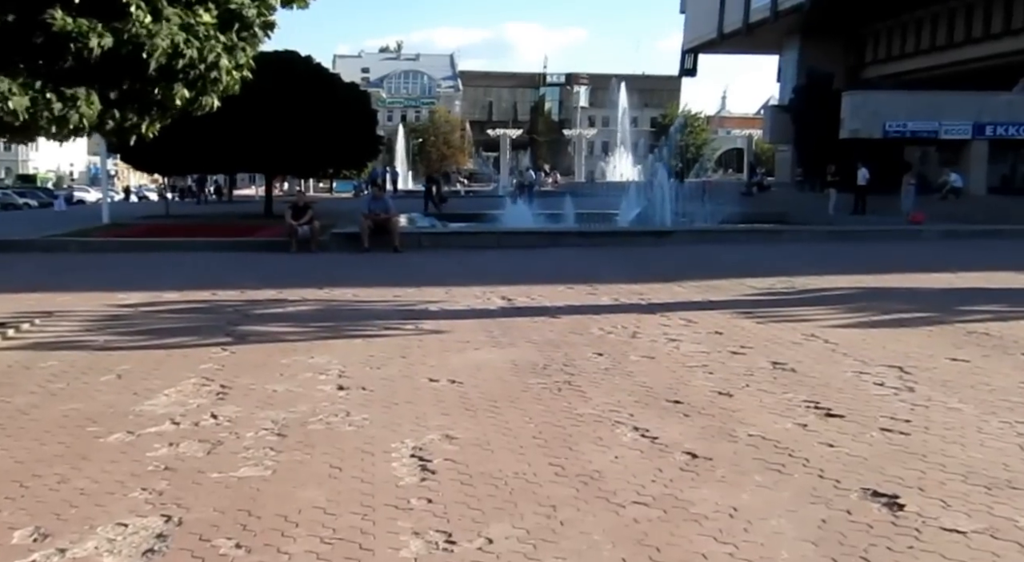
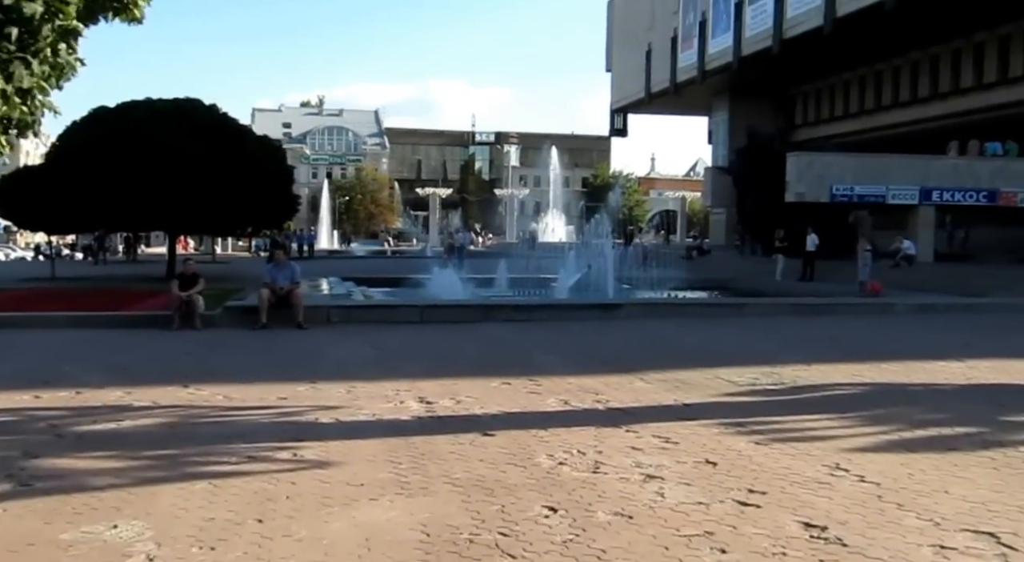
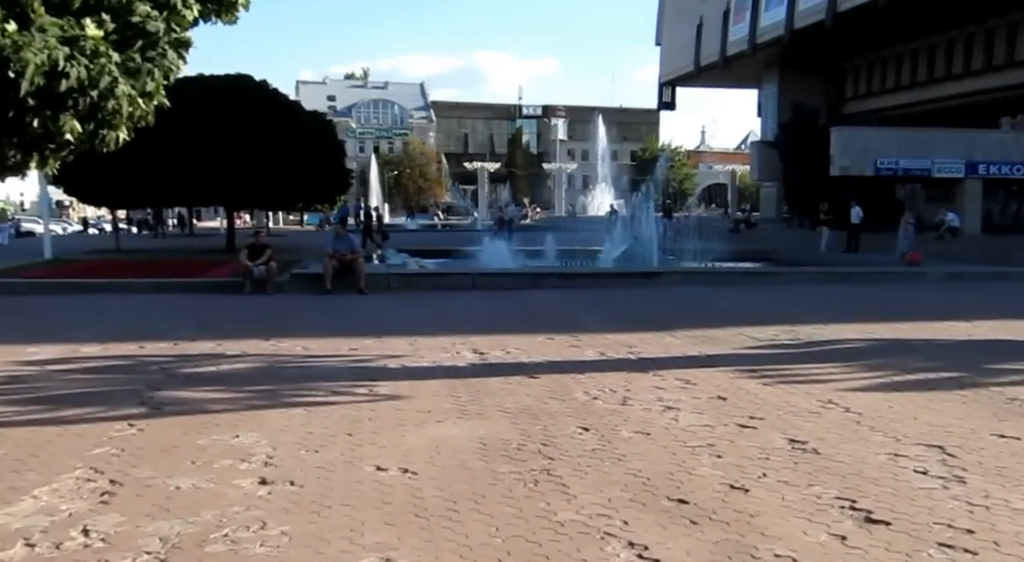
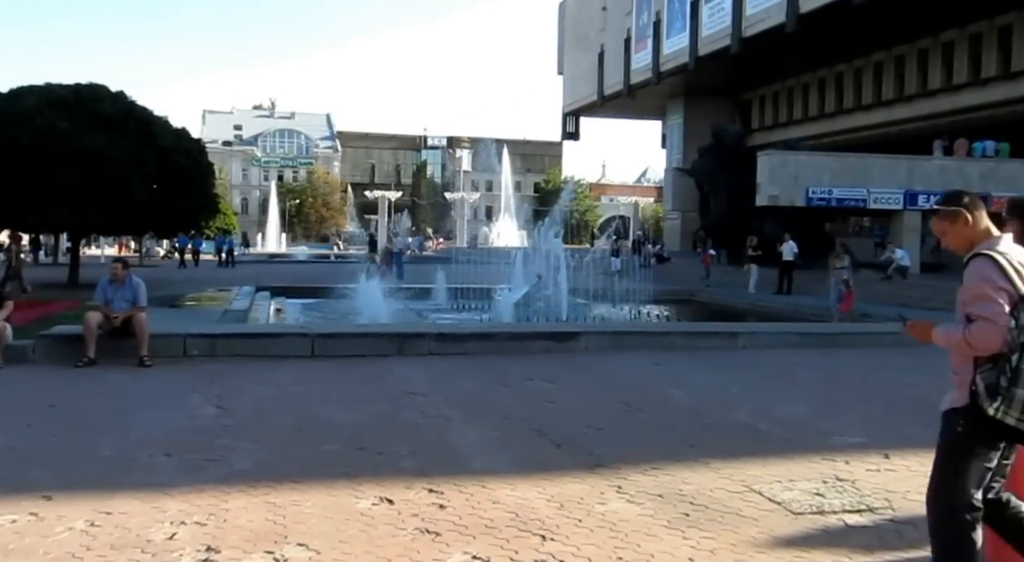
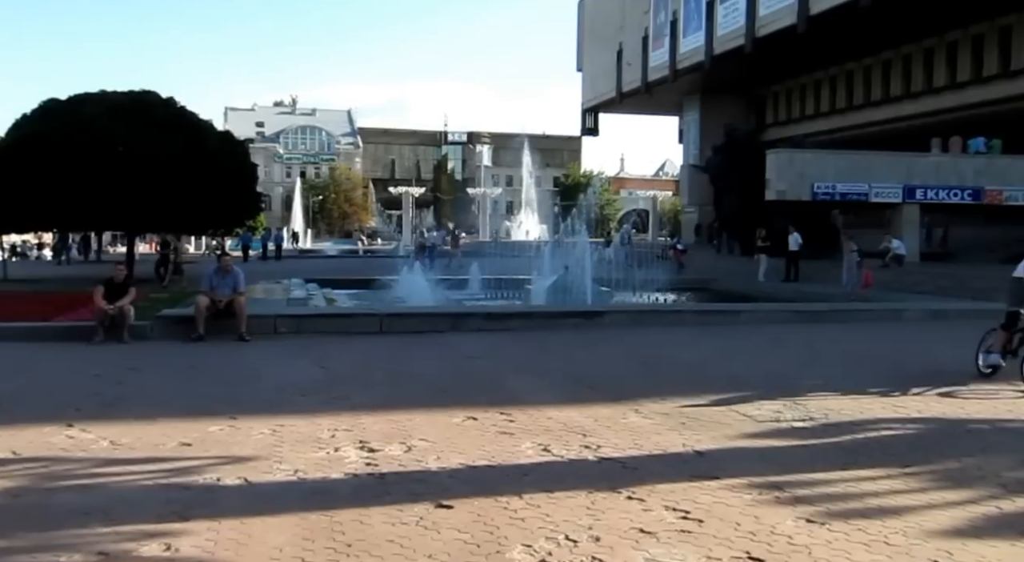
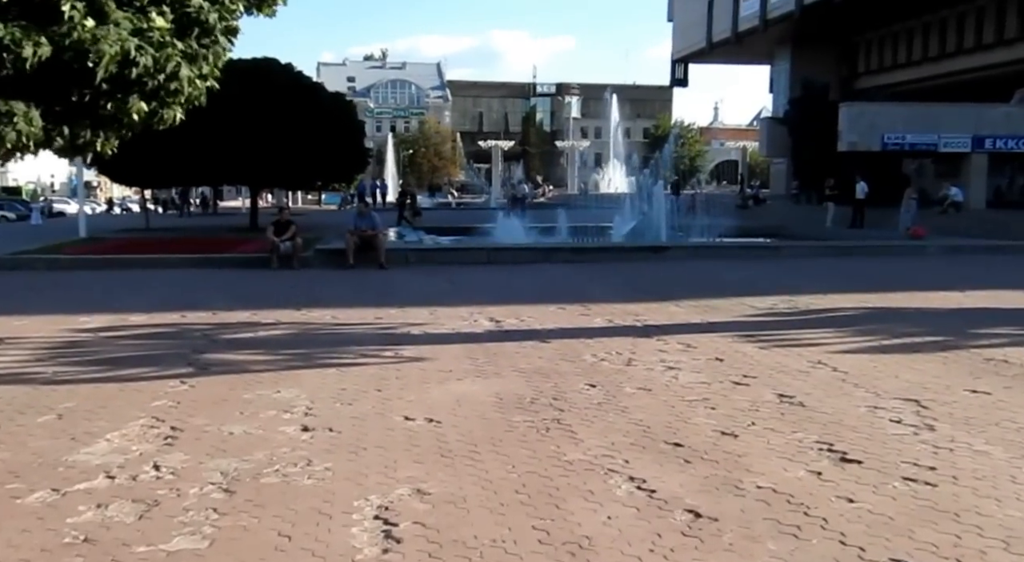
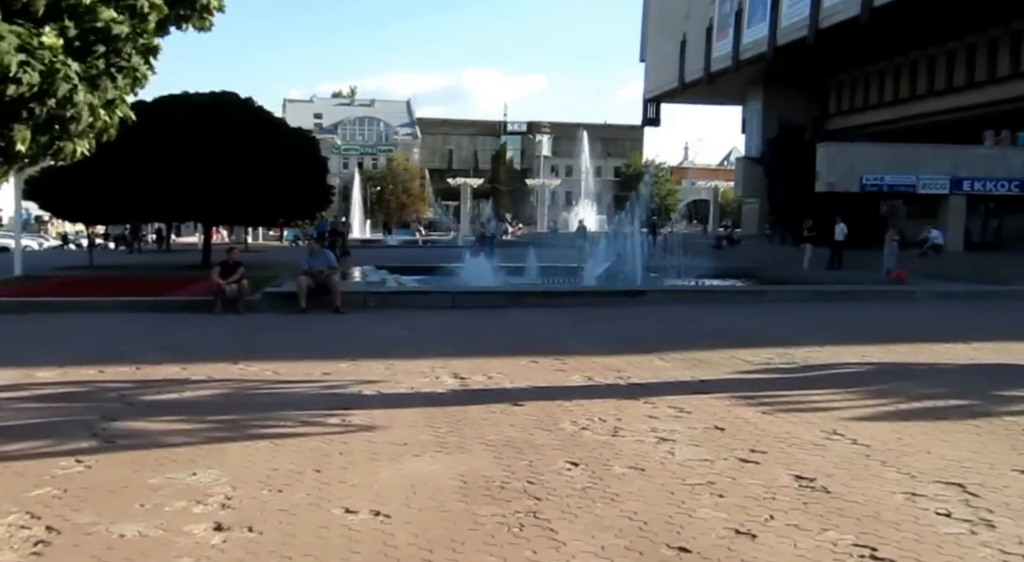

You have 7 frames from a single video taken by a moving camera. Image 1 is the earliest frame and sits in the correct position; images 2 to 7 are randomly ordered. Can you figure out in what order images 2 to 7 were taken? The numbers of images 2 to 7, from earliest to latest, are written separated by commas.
6, 3, 7, 2, 5, 4
